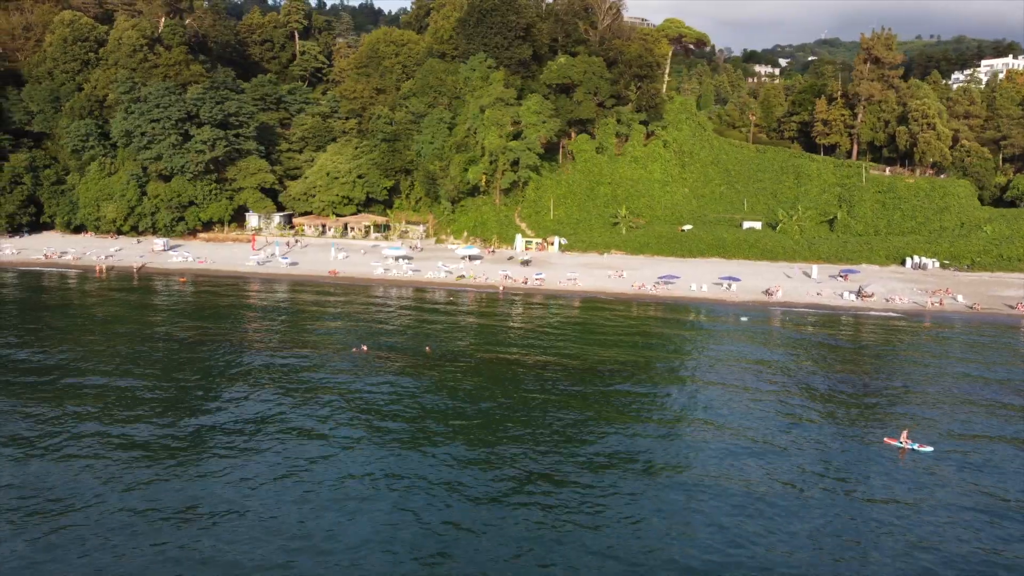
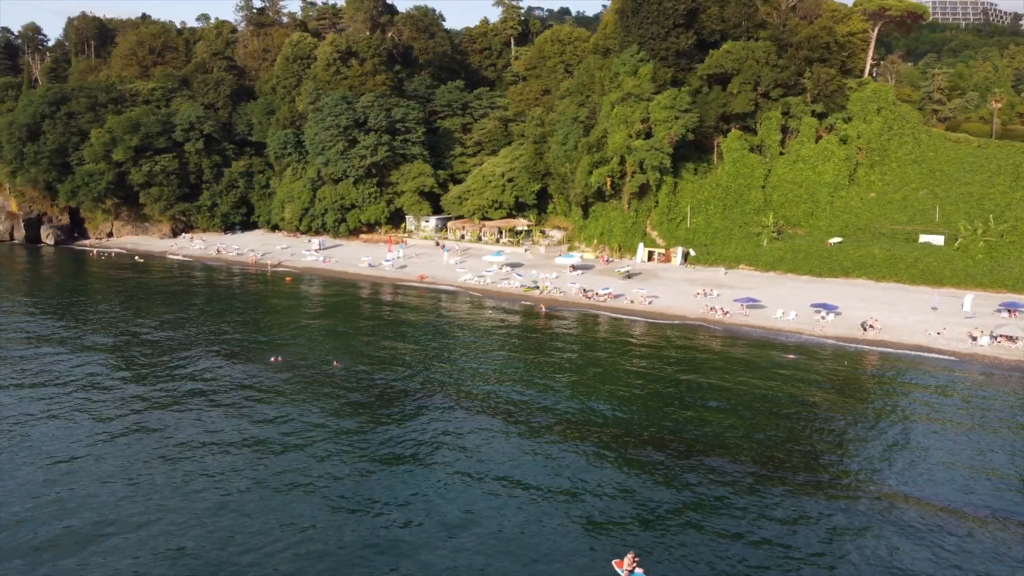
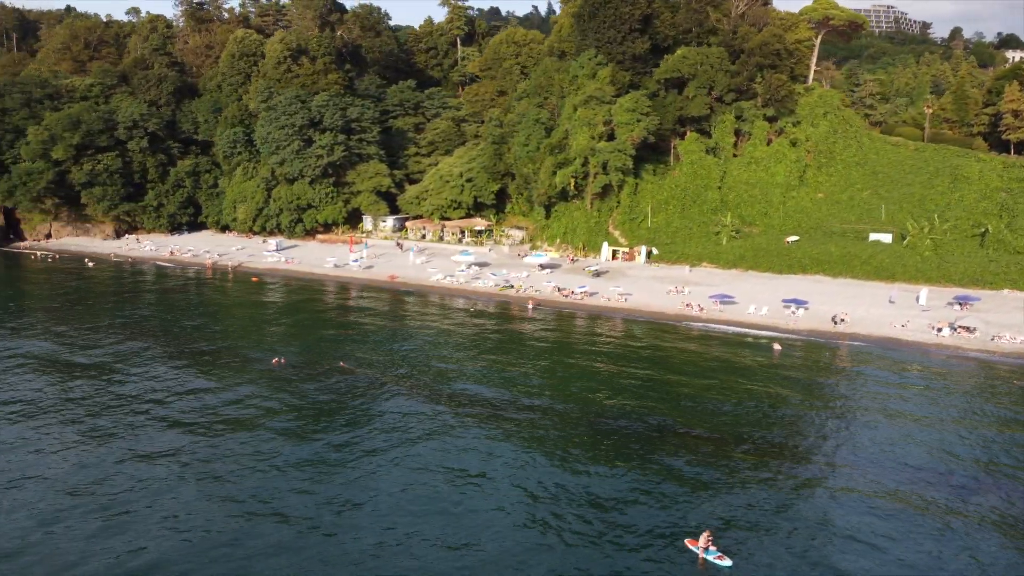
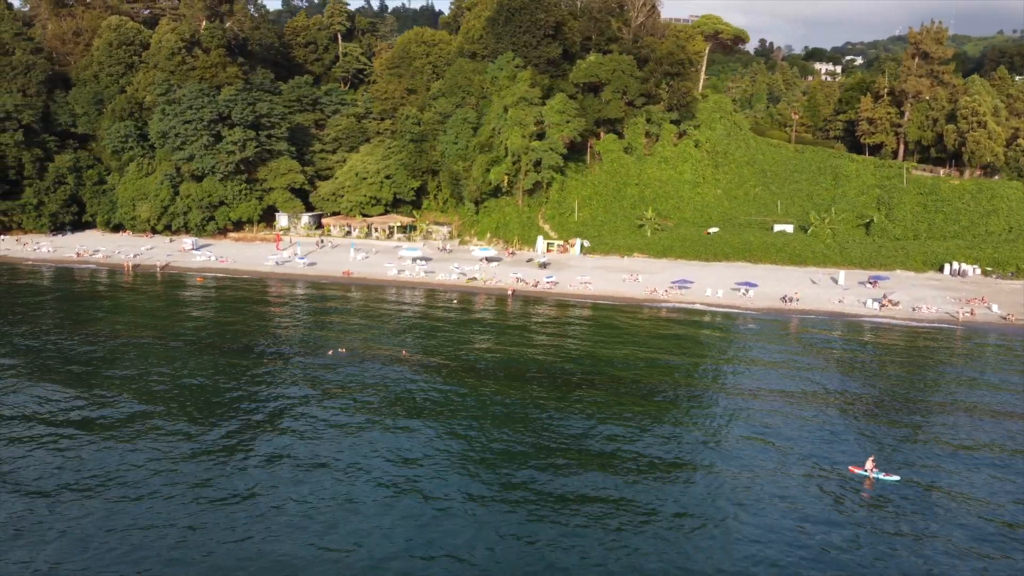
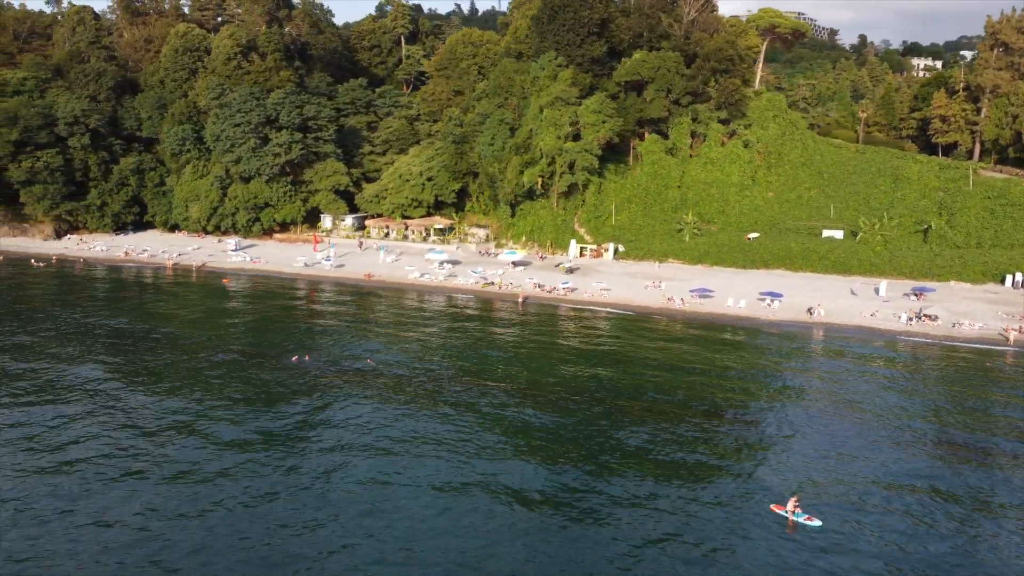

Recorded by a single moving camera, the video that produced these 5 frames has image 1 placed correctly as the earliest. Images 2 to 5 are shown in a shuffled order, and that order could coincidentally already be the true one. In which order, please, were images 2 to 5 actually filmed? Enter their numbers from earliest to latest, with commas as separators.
4, 5, 3, 2
